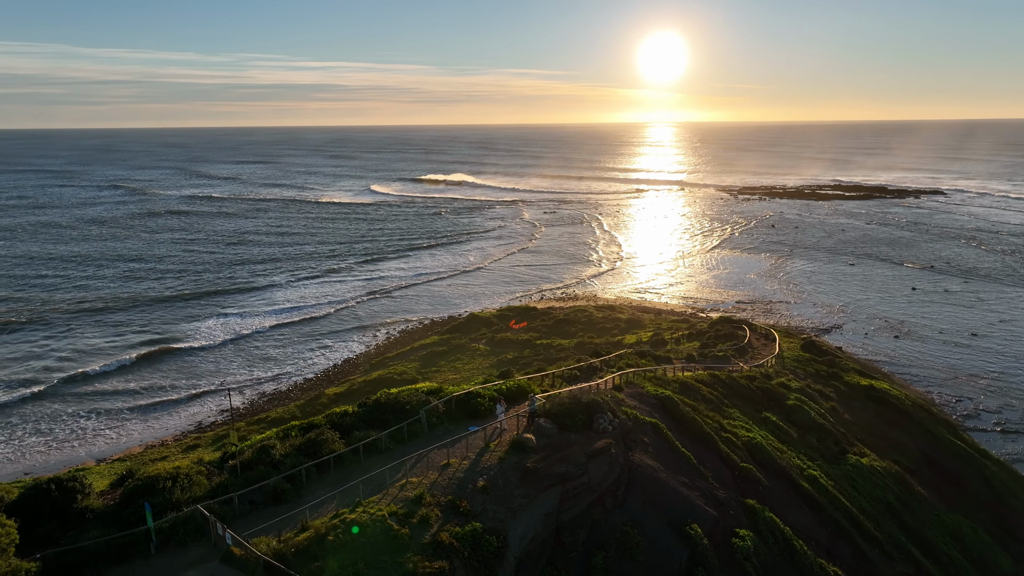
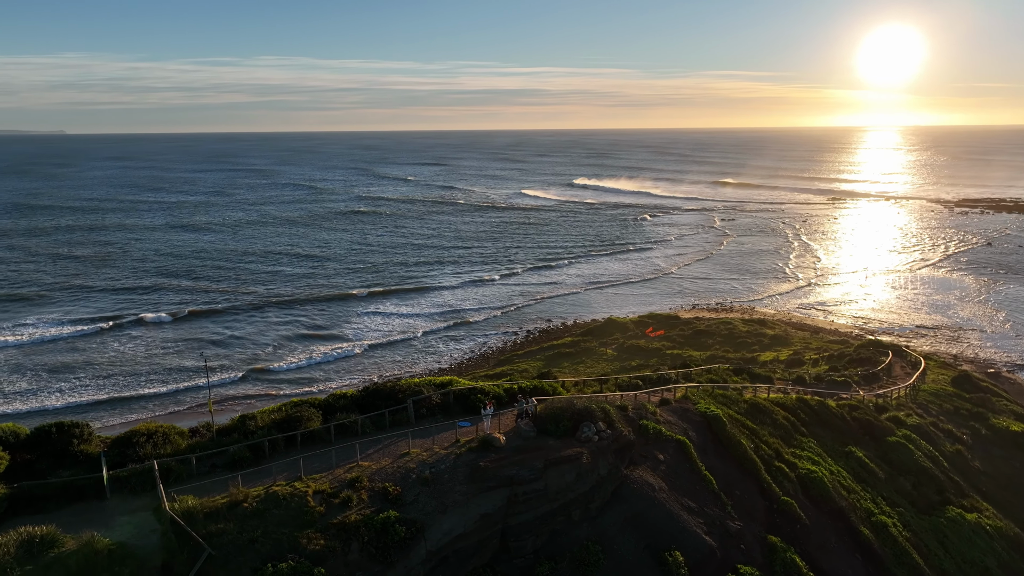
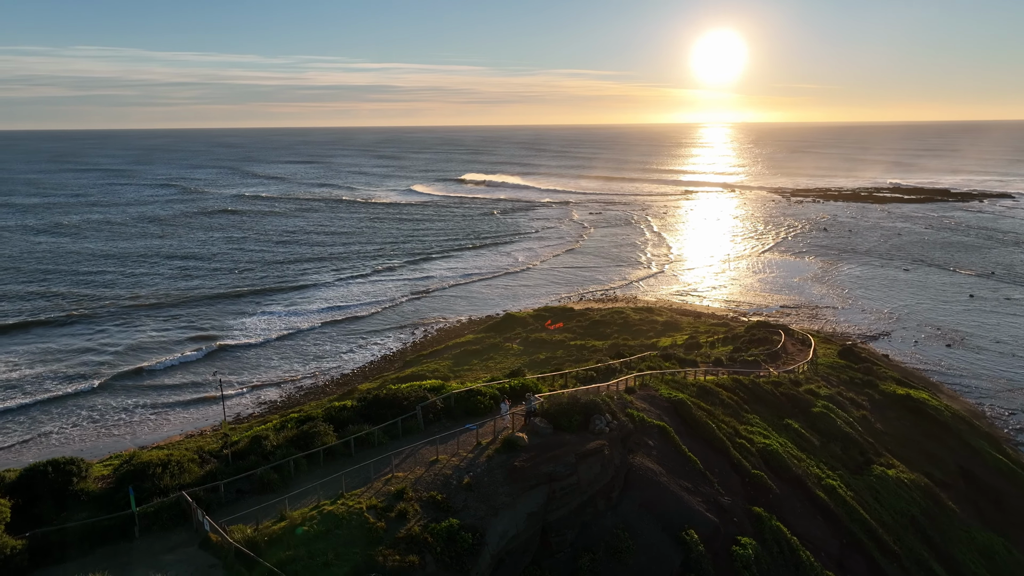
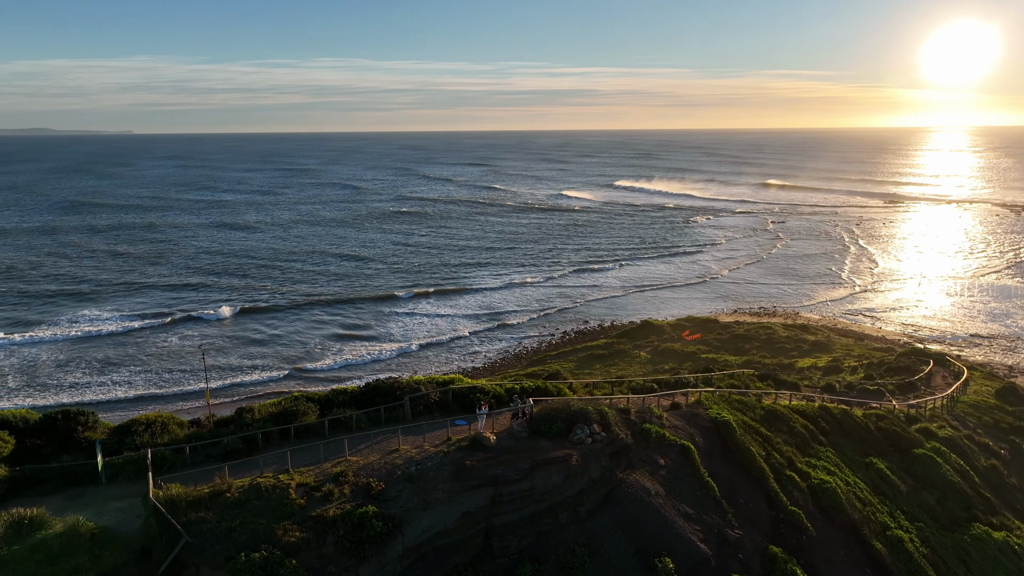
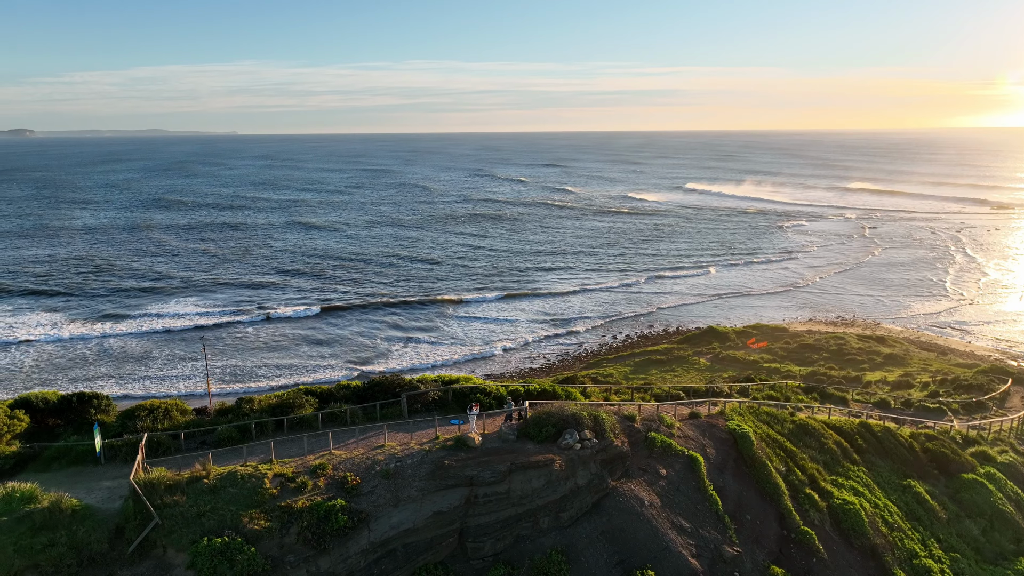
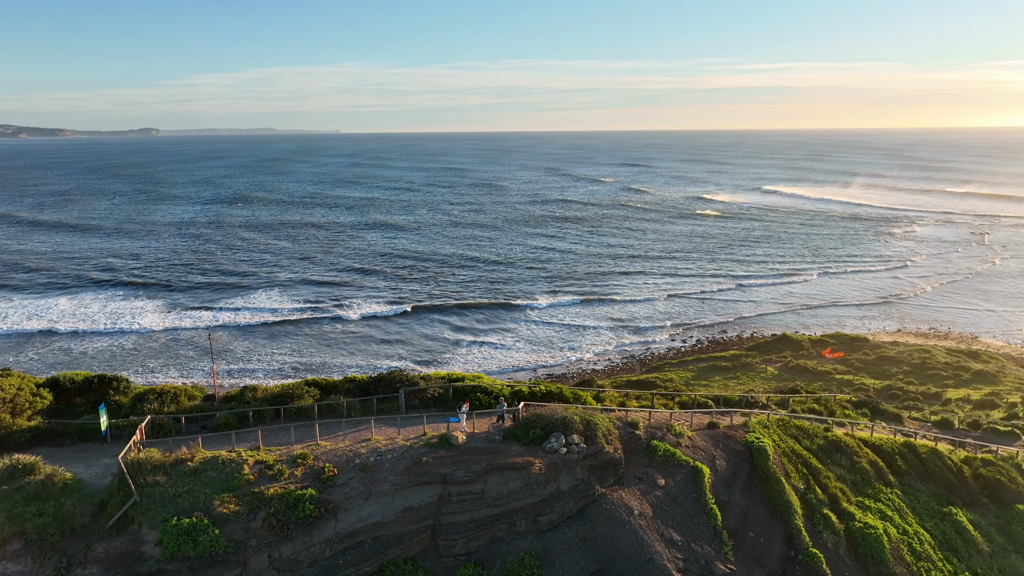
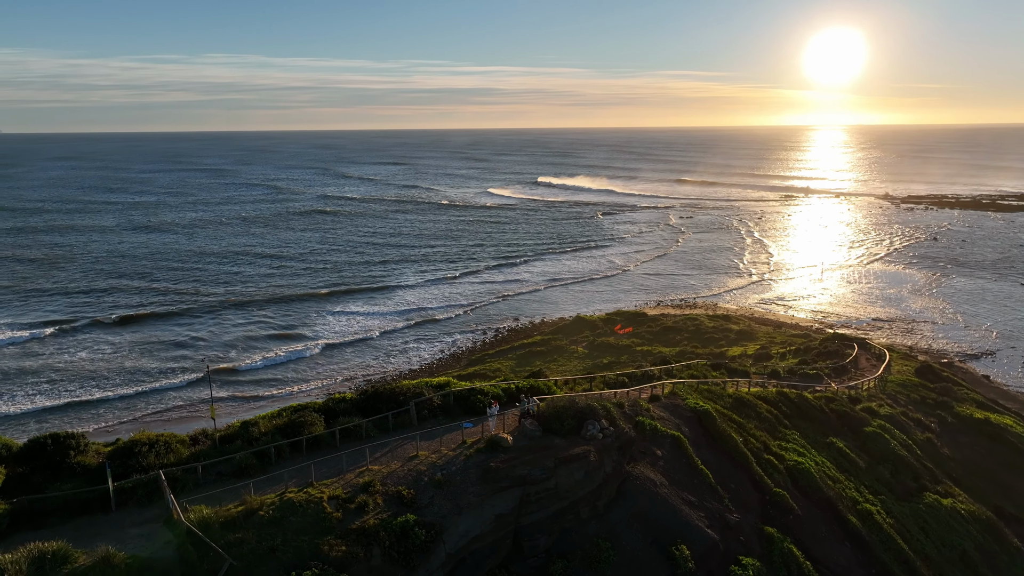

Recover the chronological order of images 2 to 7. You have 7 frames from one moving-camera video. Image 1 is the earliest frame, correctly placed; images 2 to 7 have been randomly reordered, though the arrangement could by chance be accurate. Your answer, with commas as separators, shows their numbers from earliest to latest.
3, 7, 2, 4, 5, 6
